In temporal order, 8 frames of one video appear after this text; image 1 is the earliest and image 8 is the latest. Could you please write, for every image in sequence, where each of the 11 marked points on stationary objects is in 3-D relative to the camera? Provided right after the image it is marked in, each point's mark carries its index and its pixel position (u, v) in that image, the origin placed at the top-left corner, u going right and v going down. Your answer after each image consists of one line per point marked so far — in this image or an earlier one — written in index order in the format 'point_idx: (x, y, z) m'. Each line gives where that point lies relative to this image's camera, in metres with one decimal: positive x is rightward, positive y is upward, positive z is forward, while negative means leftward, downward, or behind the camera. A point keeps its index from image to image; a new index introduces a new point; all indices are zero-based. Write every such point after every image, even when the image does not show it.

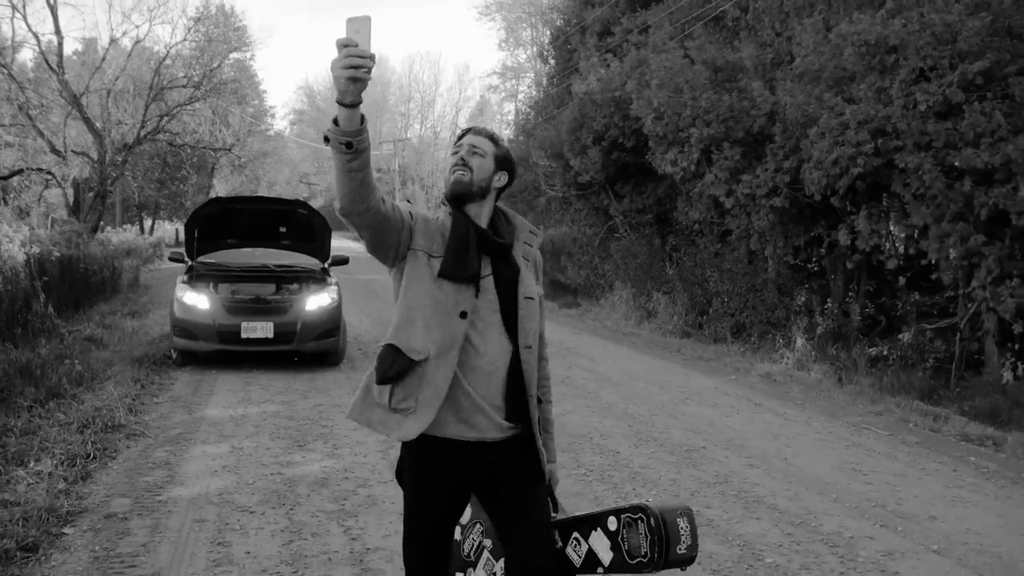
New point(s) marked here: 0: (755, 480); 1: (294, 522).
0: (+1.0, -0.8, +5.5) m
1: (-0.7, -0.8, +4.3) m
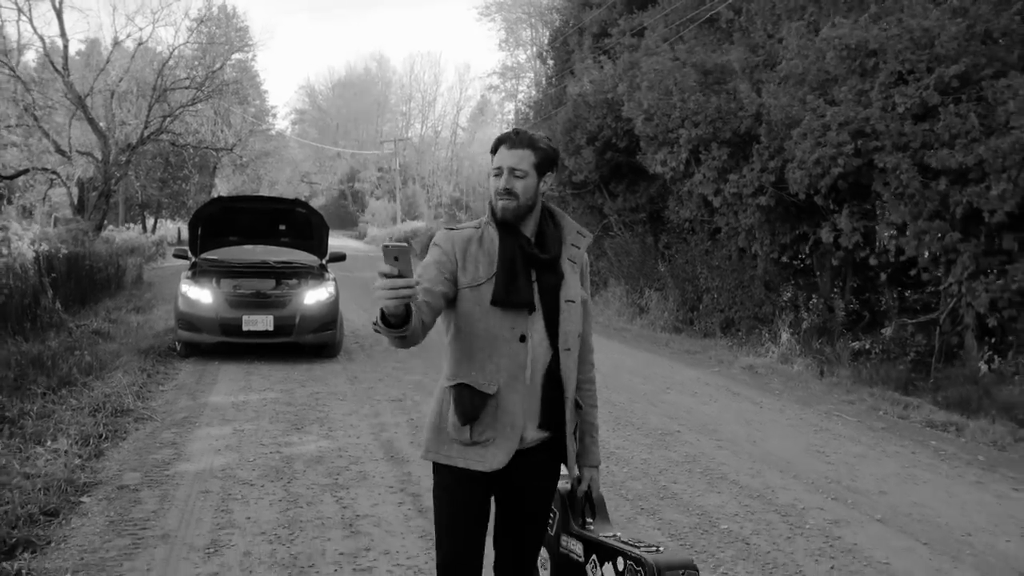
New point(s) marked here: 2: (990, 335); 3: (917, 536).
0: (+0.9, -0.8, +5.9) m
1: (-0.8, -0.7, +4.7) m
2: (+3.4, -0.3, +9.2) m
3: (+1.4, -0.9, +4.5) m
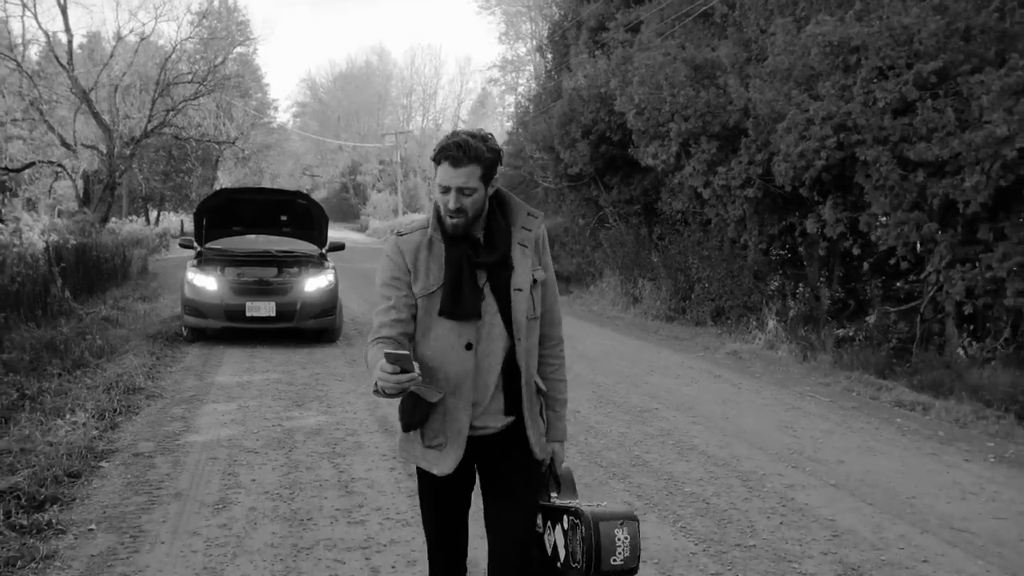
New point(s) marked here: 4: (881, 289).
0: (+0.9, -0.7, +6.3) m
1: (-0.9, -0.7, +5.1) m
2: (+3.3, -0.2, +9.6) m
3: (+1.3, -0.8, +4.9) m
4: (+3.2, 0.0, +11.2) m
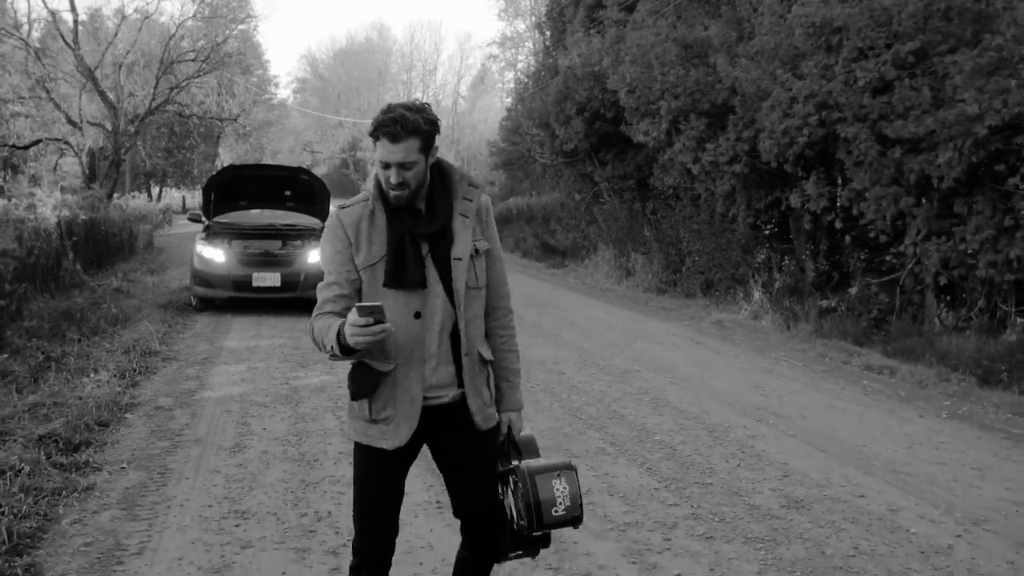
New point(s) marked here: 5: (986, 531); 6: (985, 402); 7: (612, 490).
0: (+0.8, -0.5, +6.8) m
1: (-0.9, -0.5, +5.6) m
2: (+3.2, 0.0, +10.1) m
3: (+1.3, -0.7, +5.4) m
4: (+3.2, +0.2, +11.7) m
5: (+1.5, -0.8, +4.1) m
6: (+2.7, -0.6, +7.3) m
7: (+0.3, -0.7, +4.4) m
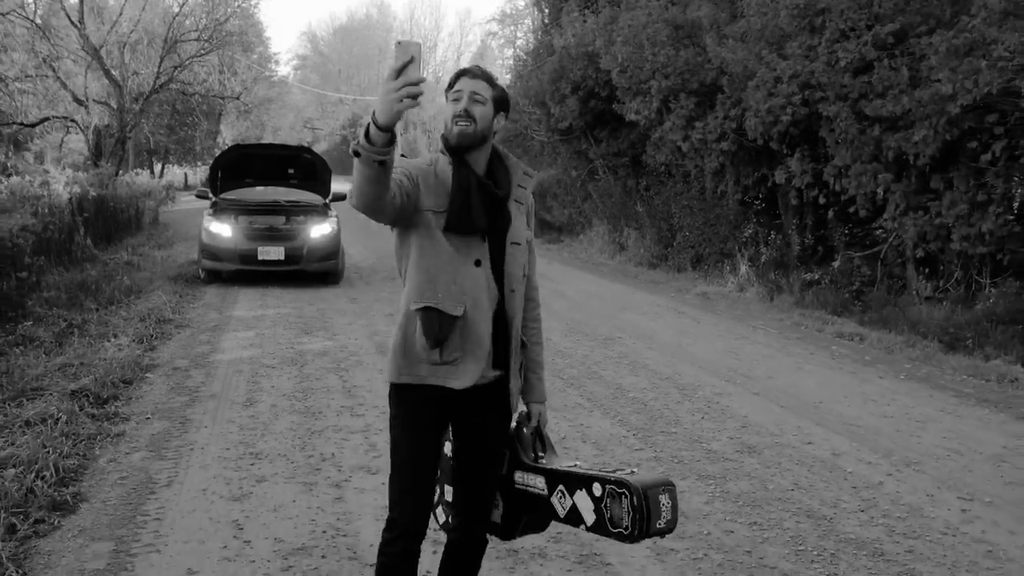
0: (+0.8, -0.4, +7.3) m
1: (-1.0, -0.4, +6.1) m
2: (+3.2, +0.2, +10.6) m
3: (+1.2, -0.5, +6.0) m
4: (+3.1, +0.5, +12.2) m
5: (+1.4, -0.6, +4.6) m
6: (+2.6, -0.5, +7.8) m
7: (+0.3, -0.6, +4.9) m
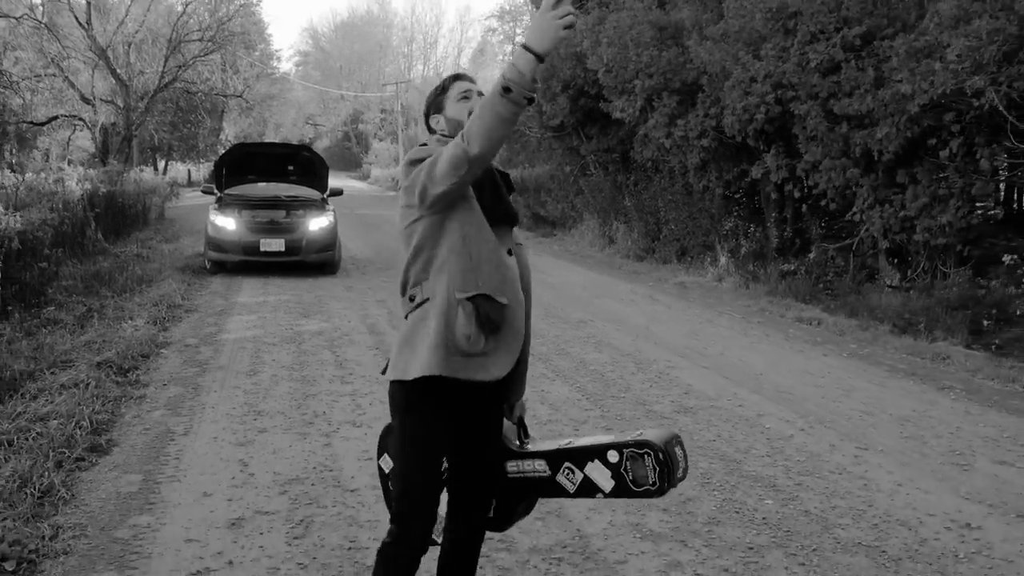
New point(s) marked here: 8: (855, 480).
0: (+0.6, -0.3, +8.0) m
1: (-1.1, -0.3, +6.9) m
2: (+3.1, +0.3, +11.3) m
3: (+1.1, -0.4, +6.7) m
4: (+3.0, +0.6, +12.9) m
5: (+1.3, -0.6, +5.3) m
6: (+2.5, -0.4, +8.6) m
7: (+0.1, -0.5, +5.6) m
8: (+1.1, -0.6, +4.4) m
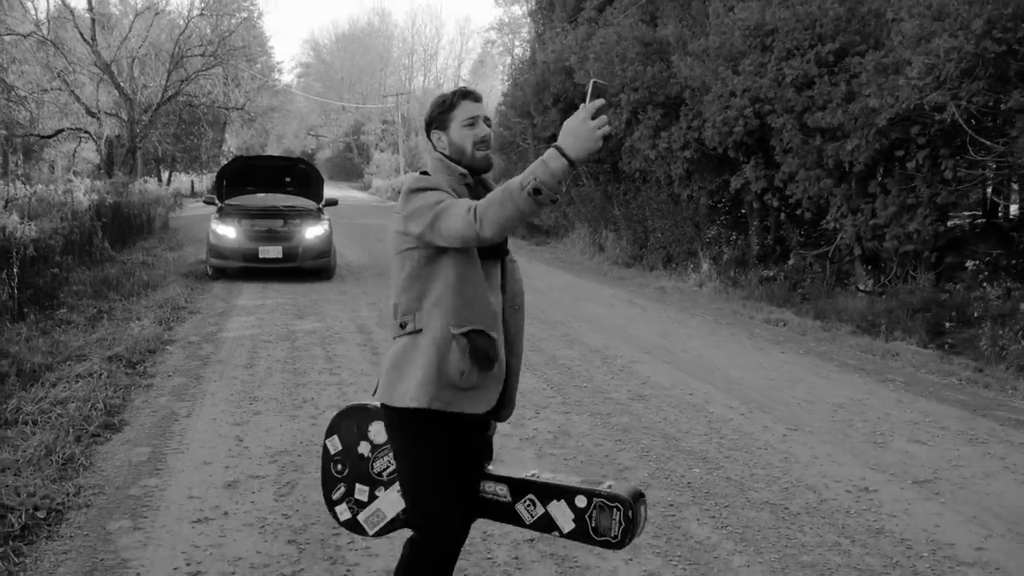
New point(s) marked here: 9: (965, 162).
0: (+0.5, -0.3, +8.6) m
1: (-1.2, -0.3, +7.5) m
2: (+2.9, +0.3, +11.9) m
3: (+0.9, -0.5, +7.3) m
4: (+2.9, +0.5, +13.5) m
5: (+1.1, -0.6, +5.9) m
6: (+2.3, -0.4, +9.1) m
7: (0.0, -0.5, +6.2) m
8: (+1.0, -0.6, +5.0) m
9: (+3.1, +0.9, +8.9) m
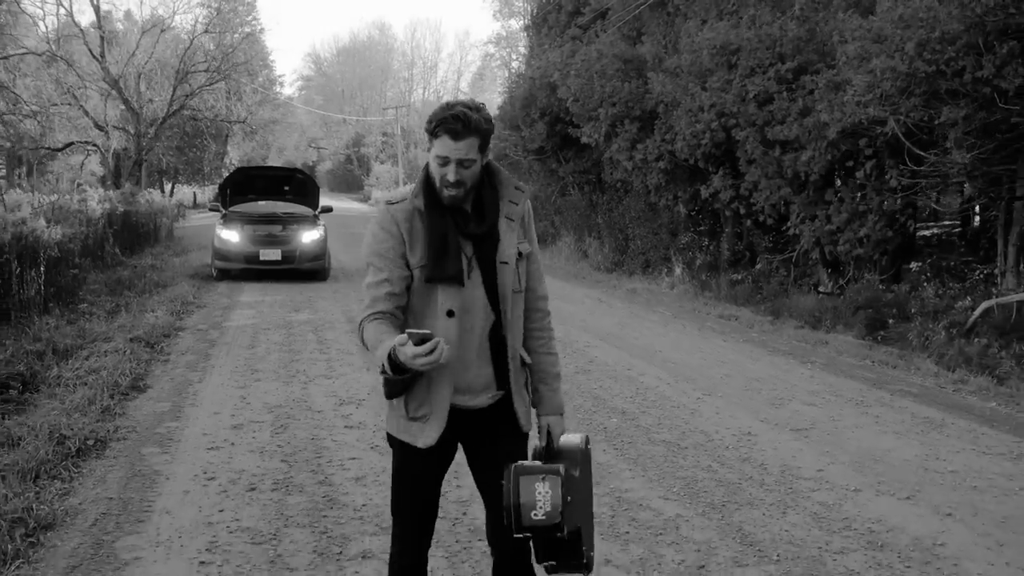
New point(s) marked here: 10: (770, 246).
0: (+0.3, -0.3, +9.7) m
1: (-1.4, -0.3, +8.5) m
2: (+2.7, +0.3, +13.0) m
3: (+0.7, -0.4, +8.4) m
4: (+2.7, +0.5, +14.6) m
5: (+0.9, -0.5, +7.0) m
6: (+2.1, -0.4, +10.2) m
7: (-0.2, -0.4, +7.3) m
8: (+0.8, -0.6, +6.0) m
9: (+2.9, +0.9, +10.0) m
10: (+2.8, +0.5, +14.5) m
